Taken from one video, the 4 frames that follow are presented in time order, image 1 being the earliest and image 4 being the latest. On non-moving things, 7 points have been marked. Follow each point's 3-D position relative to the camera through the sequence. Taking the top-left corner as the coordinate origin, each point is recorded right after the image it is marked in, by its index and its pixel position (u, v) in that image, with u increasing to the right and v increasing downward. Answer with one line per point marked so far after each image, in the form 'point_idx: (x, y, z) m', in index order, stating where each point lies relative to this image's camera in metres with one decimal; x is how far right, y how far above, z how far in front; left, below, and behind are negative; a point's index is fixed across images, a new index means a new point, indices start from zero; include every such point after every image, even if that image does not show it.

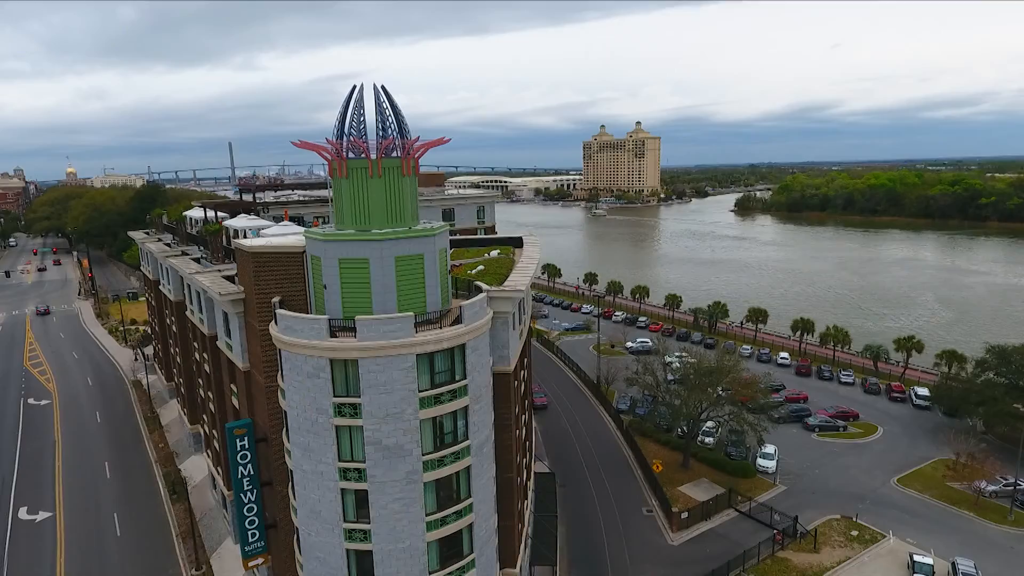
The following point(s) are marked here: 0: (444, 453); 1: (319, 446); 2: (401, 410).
0: (-2.2, -5.2, +19.6) m
1: (-6.0, -4.9, +19.1) m
2: (-3.3, -3.7, +18.6) m
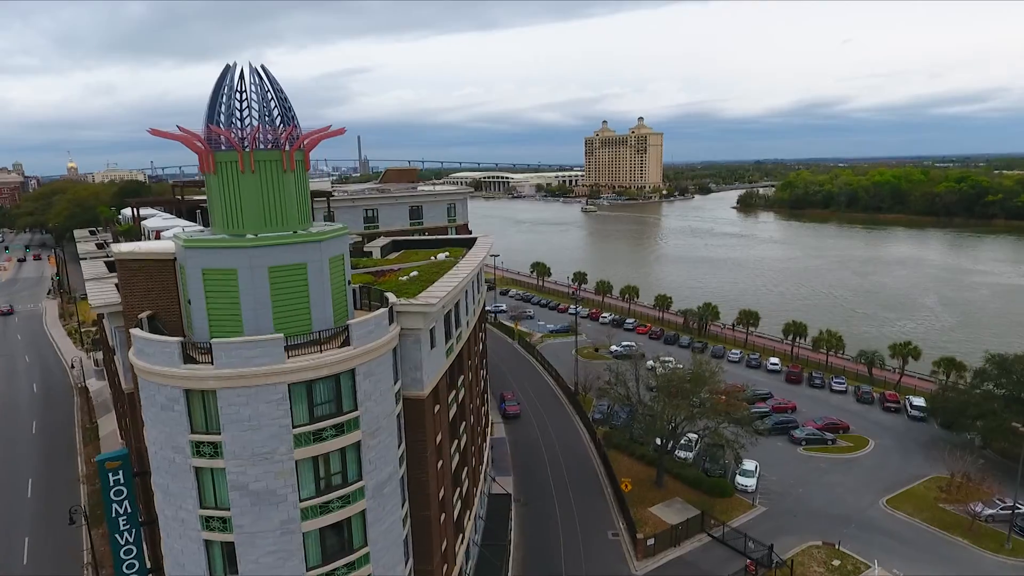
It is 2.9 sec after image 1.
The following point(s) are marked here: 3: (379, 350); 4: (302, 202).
0: (-4.9, -5.6, +16.7) m
1: (-8.7, -5.3, +16.2) m
2: (-6.1, -4.1, +15.7) m
3: (-3.7, -1.7, +17.3) m
4: (-6.0, +2.5, +17.7) m
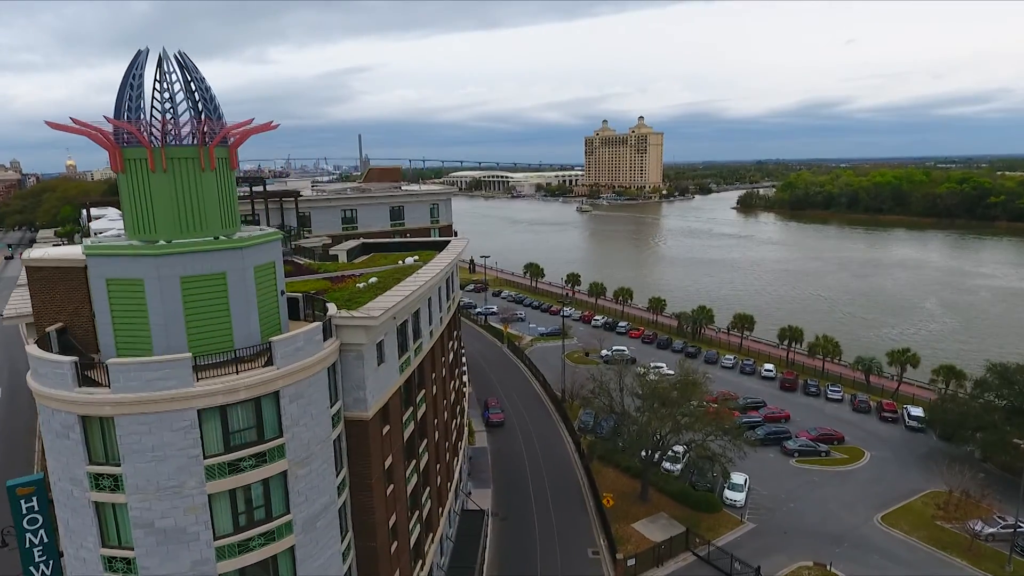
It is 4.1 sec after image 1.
0: (-6.3, -5.9, +14.9) m
1: (-10.1, -5.5, +14.5) m
2: (-7.5, -4.4, +14.0) m
3: (-5.1, -2.0, +15.6) m
4: (-7.4, +2.2, +16.0) m
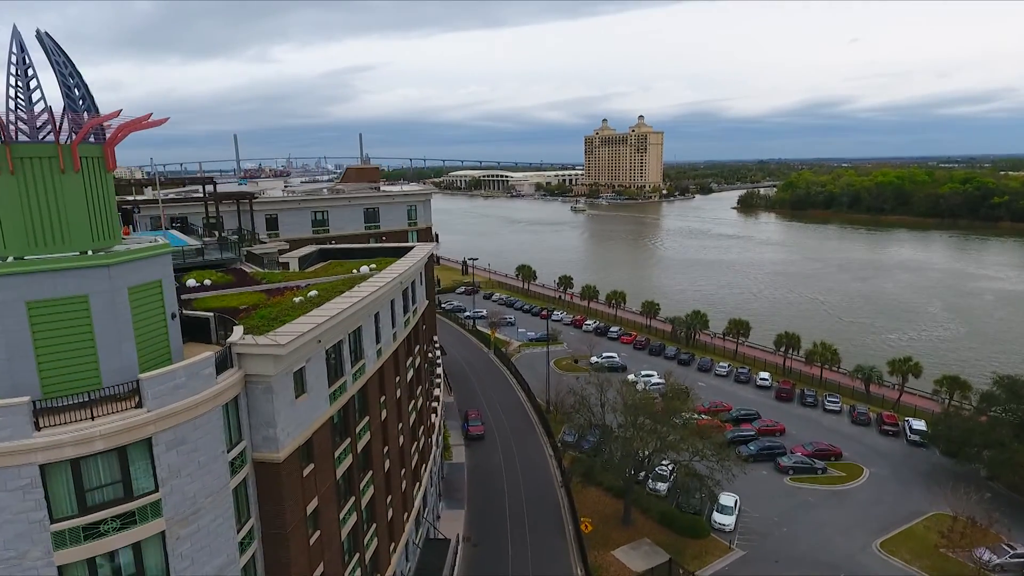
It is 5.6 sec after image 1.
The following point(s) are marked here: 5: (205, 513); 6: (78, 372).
0: (-8.0, -6.5, +12.4) m
1: (-11.7, -6.1, +12.0) m
2: (-9.1, -4.9, +11.5) m
3: (-6.7, -2.6, +13.0) m
4: (-9.0, +1.6, +13.4) m
5: (-6.7, -4.9, +13.6) m
6: (-8.8, -1.6, +12.5) m
